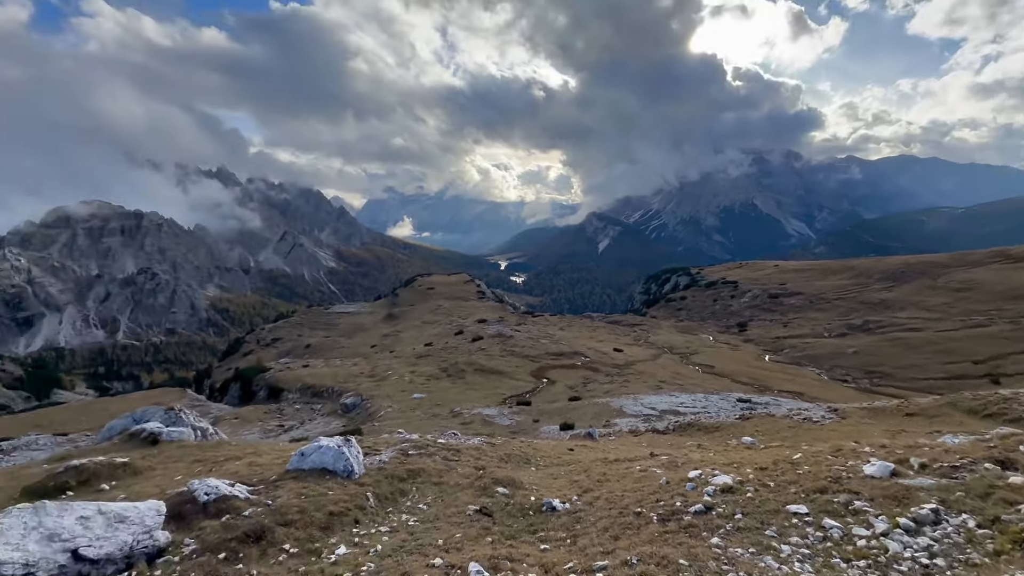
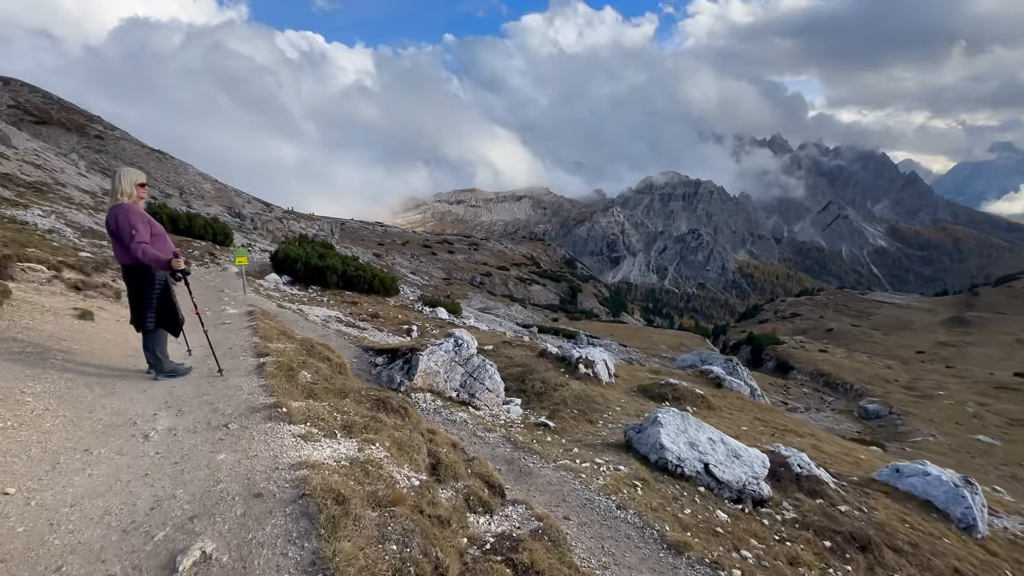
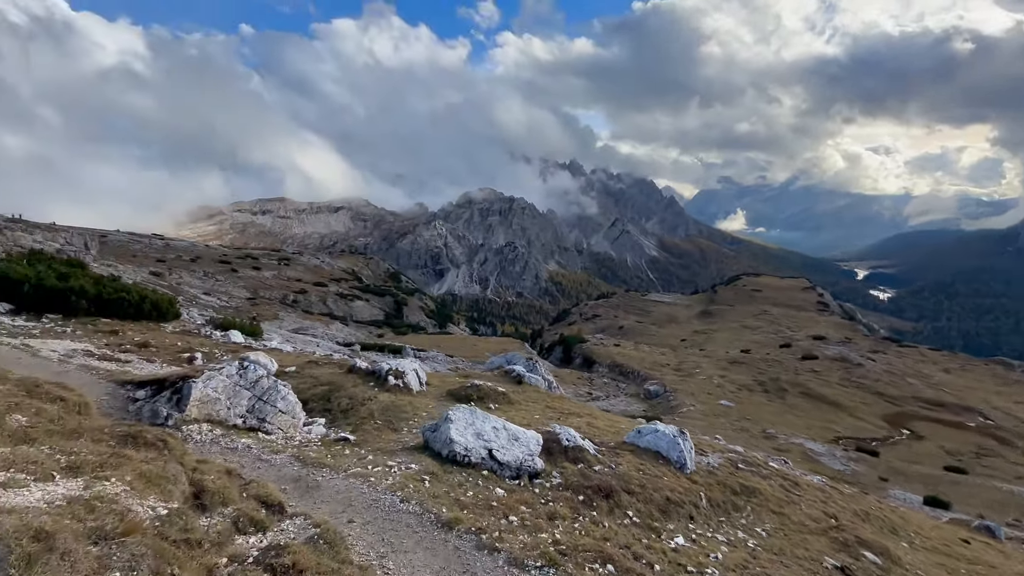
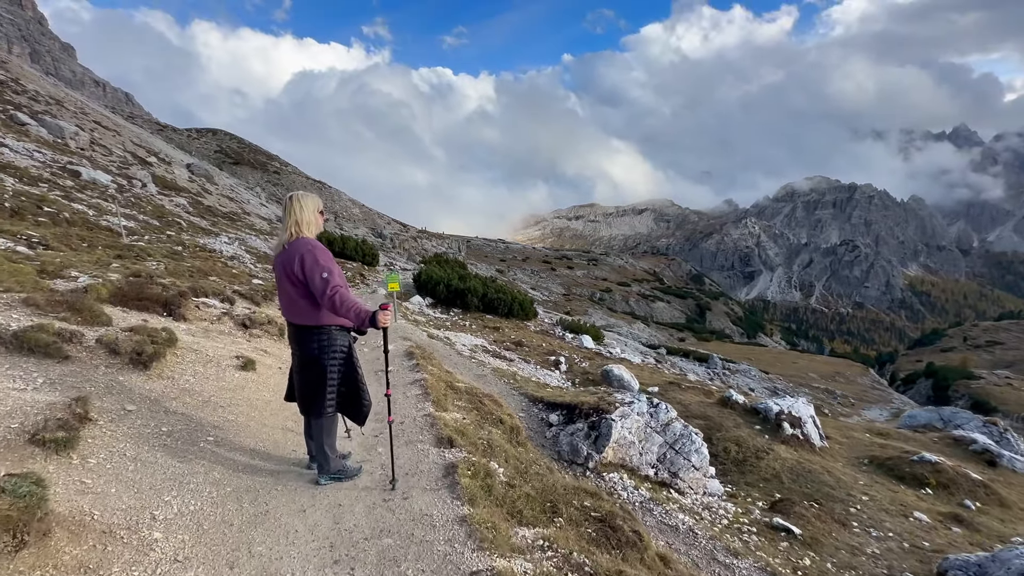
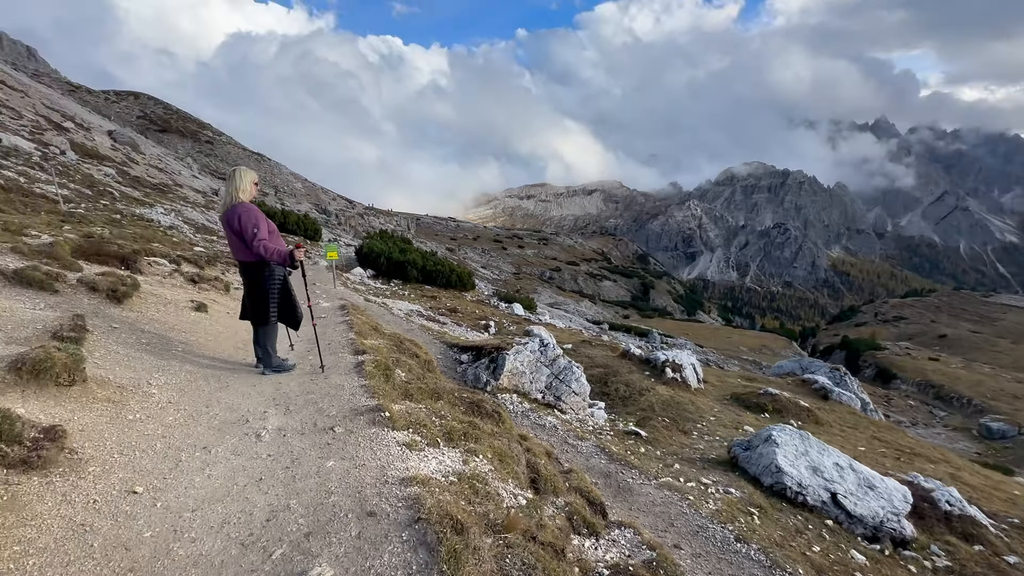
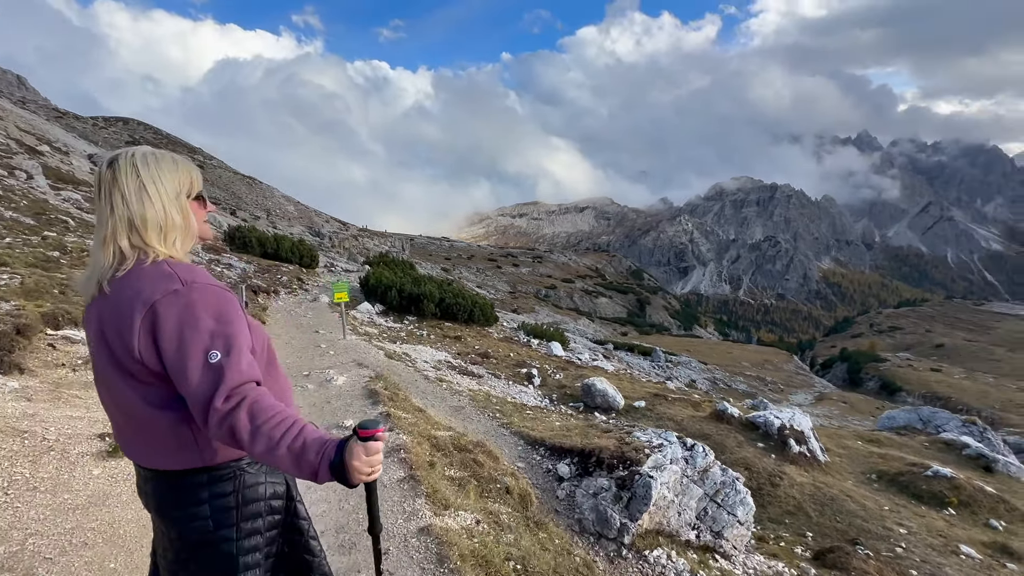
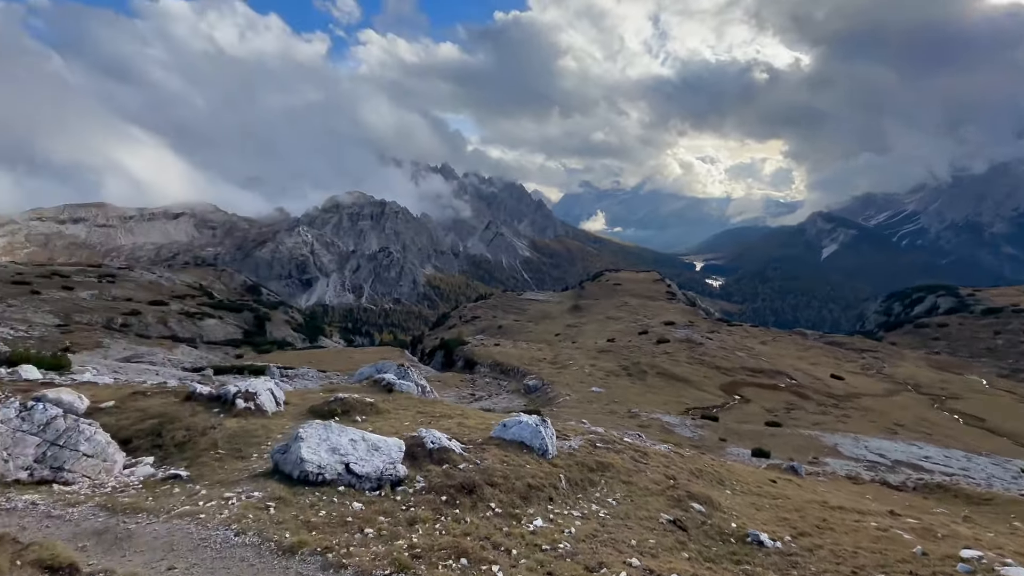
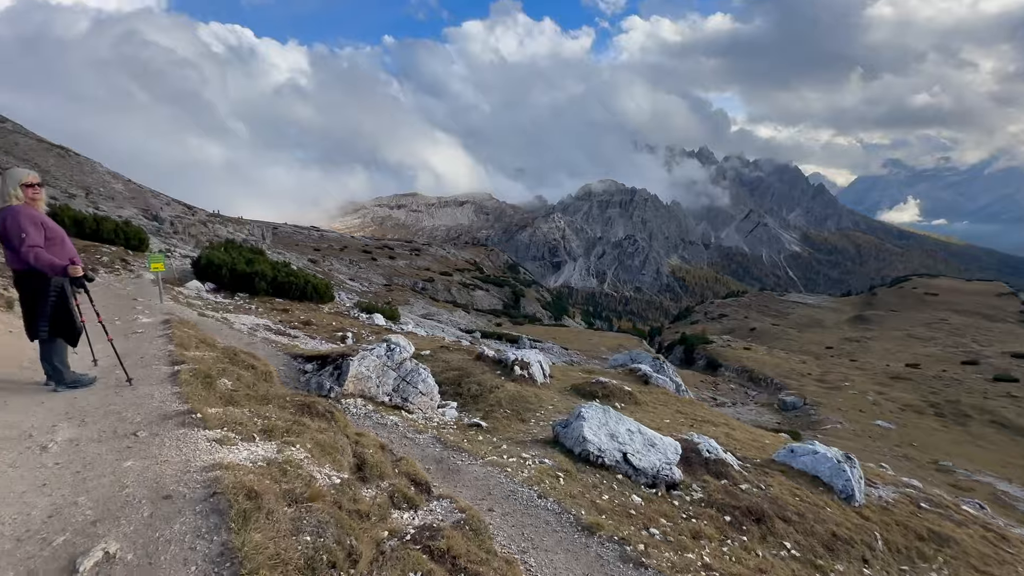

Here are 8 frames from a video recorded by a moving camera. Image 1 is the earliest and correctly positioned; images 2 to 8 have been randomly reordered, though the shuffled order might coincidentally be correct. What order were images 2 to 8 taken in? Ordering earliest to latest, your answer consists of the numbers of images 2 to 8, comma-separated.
7, 3, 8, 2, 5, 4, 6
